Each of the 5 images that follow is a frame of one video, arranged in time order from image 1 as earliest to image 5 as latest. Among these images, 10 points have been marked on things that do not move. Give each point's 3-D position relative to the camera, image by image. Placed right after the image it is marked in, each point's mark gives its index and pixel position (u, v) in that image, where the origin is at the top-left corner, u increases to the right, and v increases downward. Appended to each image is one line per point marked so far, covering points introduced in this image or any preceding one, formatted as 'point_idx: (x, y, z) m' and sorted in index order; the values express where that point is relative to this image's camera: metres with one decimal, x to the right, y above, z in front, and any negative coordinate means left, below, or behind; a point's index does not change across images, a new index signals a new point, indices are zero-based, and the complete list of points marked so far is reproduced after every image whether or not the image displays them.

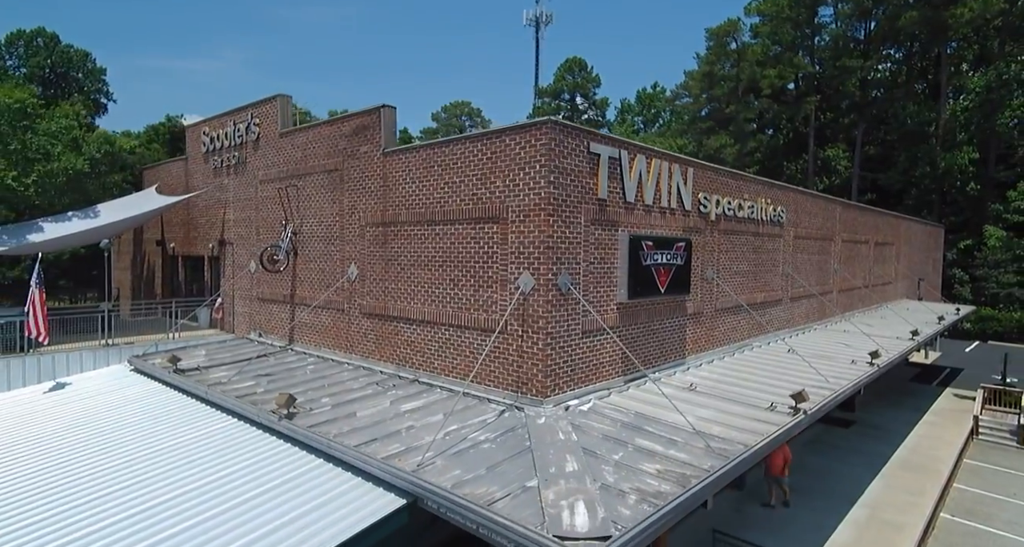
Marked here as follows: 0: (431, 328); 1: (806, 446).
0: (-1.5, -1.0, +11.4) m
1: (+8.8, -5.1, +18.2) m
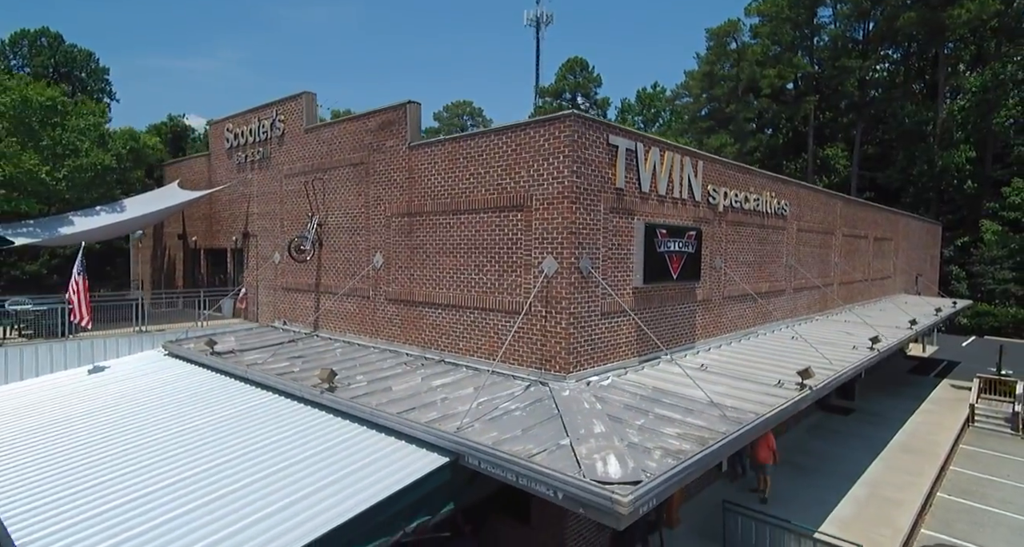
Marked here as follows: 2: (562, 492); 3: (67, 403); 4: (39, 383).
0: (-1.1, -0.7, +12.1) m
1: (+9.2, -4.9, +18.9) m
2: (+0.6, -2.4, +6.8) m
3: (-8.3, -2.5, +11.6) m
4: (-10.0, -2.4, +12.9) m
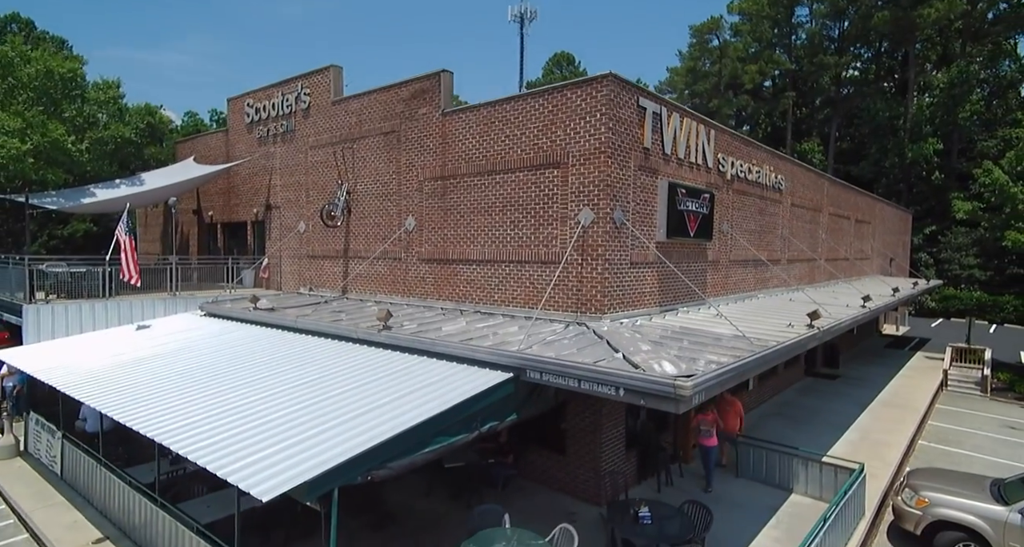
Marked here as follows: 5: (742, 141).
0: (-0.5, +0.2, +13.1) m
1: (+9.6, -3.9, +20.2) m
2: (+1.4, -1.5, +7.8) m
3: (-7.6, -1.6, +12.2) m
4: (-9.4, -1.4, +13.4) m
5: (+6.0, +3.5, +15.9) m
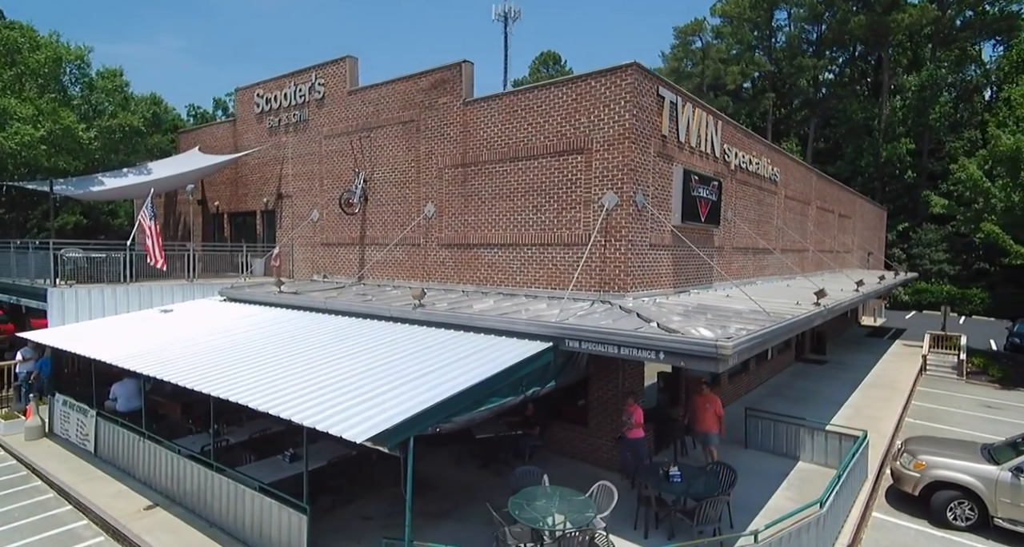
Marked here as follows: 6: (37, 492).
0: (0.0, +0.6, +13.6) m
1: (+9.7, -3.5, +21.2) m
2: (+2.1, -1.1, +8.4) m
3: (-7.1, -1.2, +12.5) m
4: (-8.9, -1.1, +13.6) m
5: (+6.4, +3.9, +16.7) m
6: (-9.0, -4.1, +11.7) m
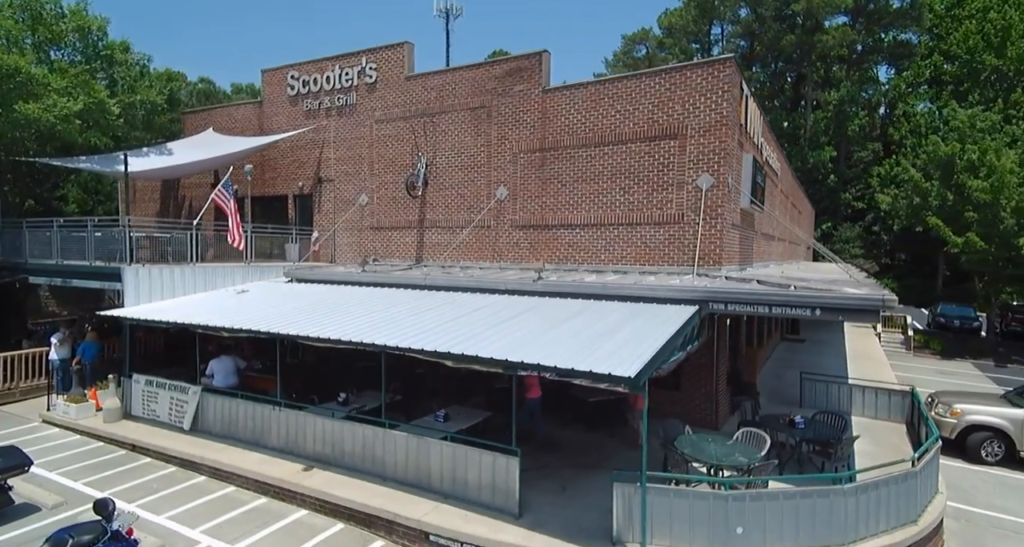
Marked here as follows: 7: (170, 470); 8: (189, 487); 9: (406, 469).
0: (+2.1, +1.1, +14.6) m
1: (+10.6, -3.0, +23.5) m
2: (+4.9, -0.5, +9.7) m
3: (-4.9, -0.7, +12.4) m
4: (-6.8, -0.6, +13.3) m
5: (+7.9, +4.4, +18.6) m
6: (-6.6, -3.6, +11.3) m
7: (-6.2, -3.6, +11.1) m
8: (-5.4, -3.7, +10.4) m
9: (-1.7, -3.2, +9.8) m
